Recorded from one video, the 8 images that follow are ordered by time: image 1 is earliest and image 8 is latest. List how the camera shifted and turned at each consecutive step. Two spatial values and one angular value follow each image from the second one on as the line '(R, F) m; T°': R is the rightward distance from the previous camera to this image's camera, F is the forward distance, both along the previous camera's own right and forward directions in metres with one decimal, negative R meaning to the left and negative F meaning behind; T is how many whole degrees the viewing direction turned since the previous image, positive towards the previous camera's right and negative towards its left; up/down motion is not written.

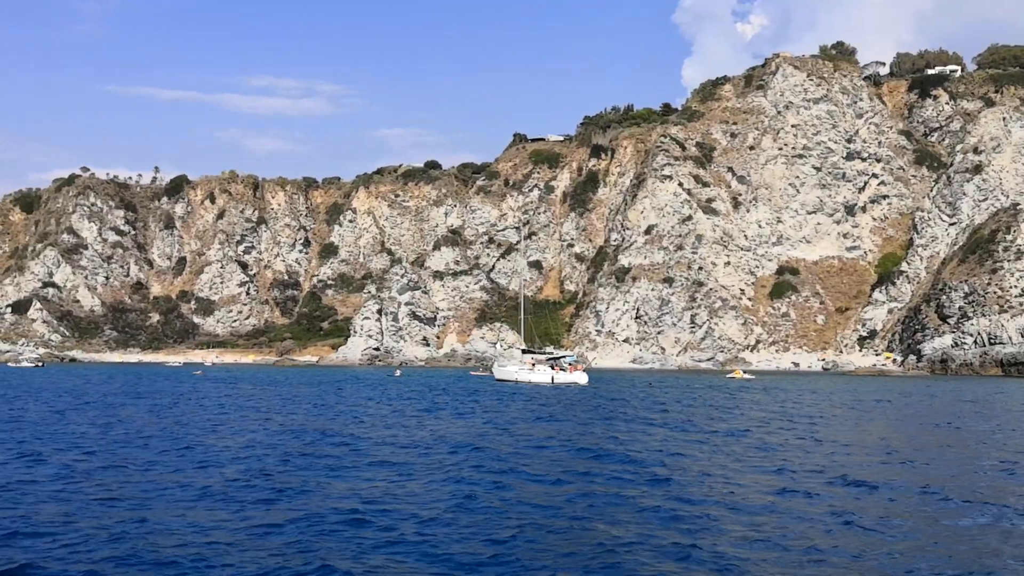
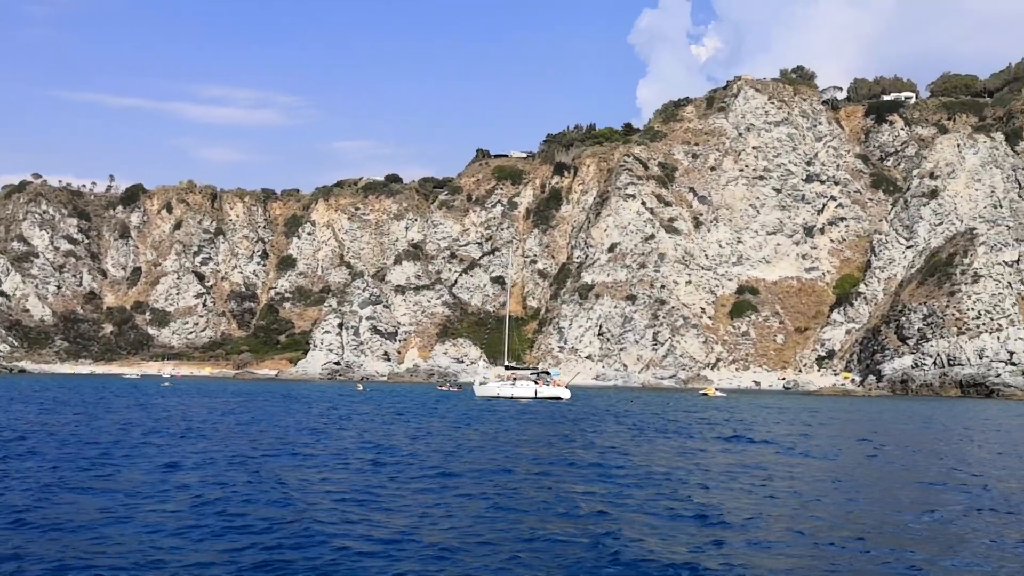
(-0.8, +0.1) m; +3°
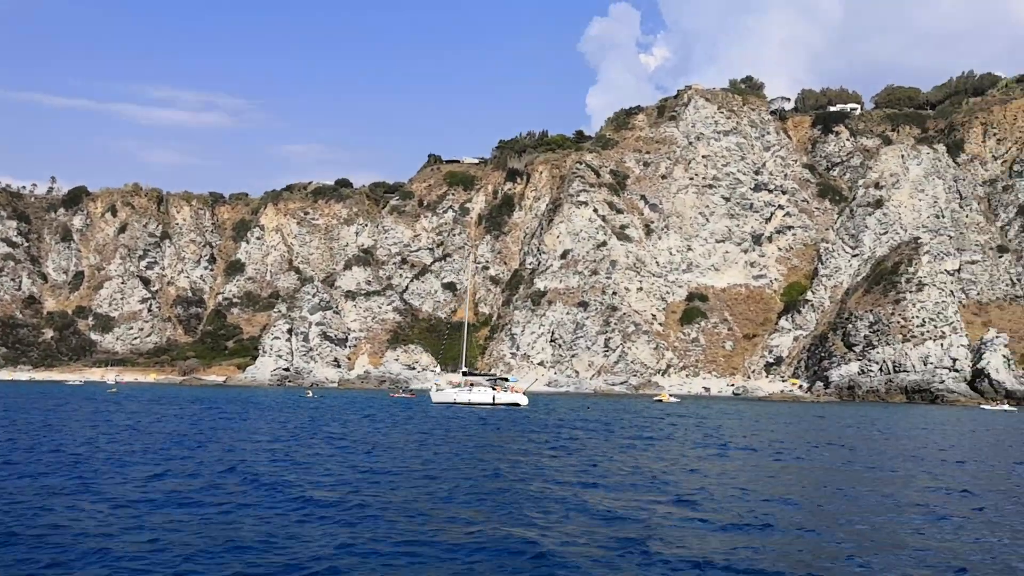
(-0.2, +0.1) m; +3°
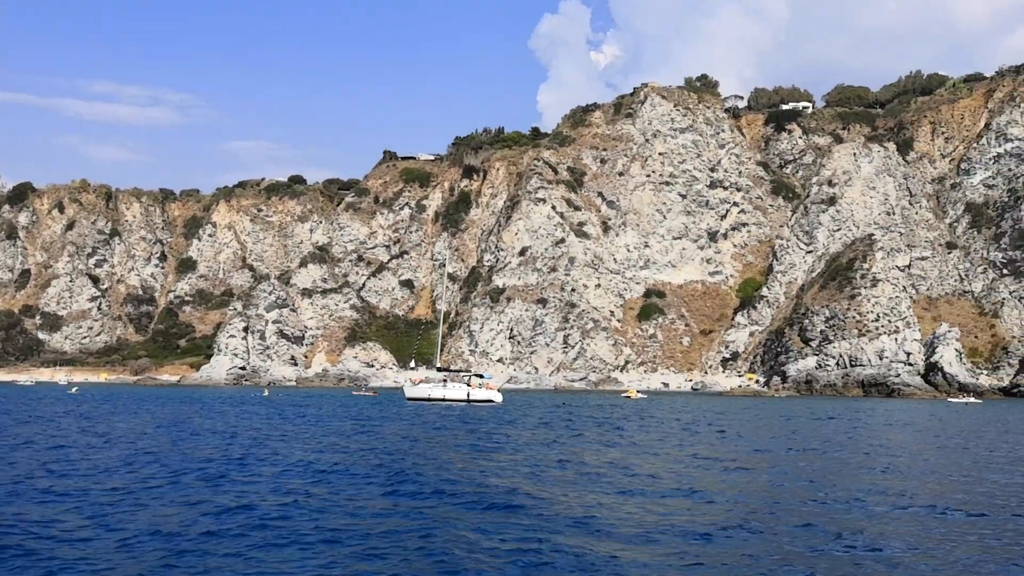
(-0.6, 0.0) m; +3°
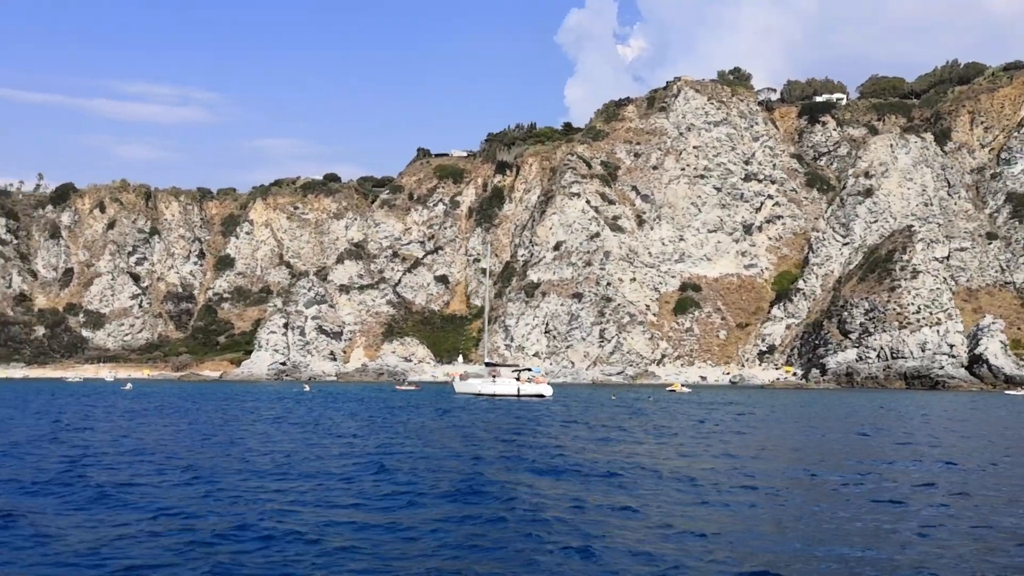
(-0.5, -0.5) m; -2°
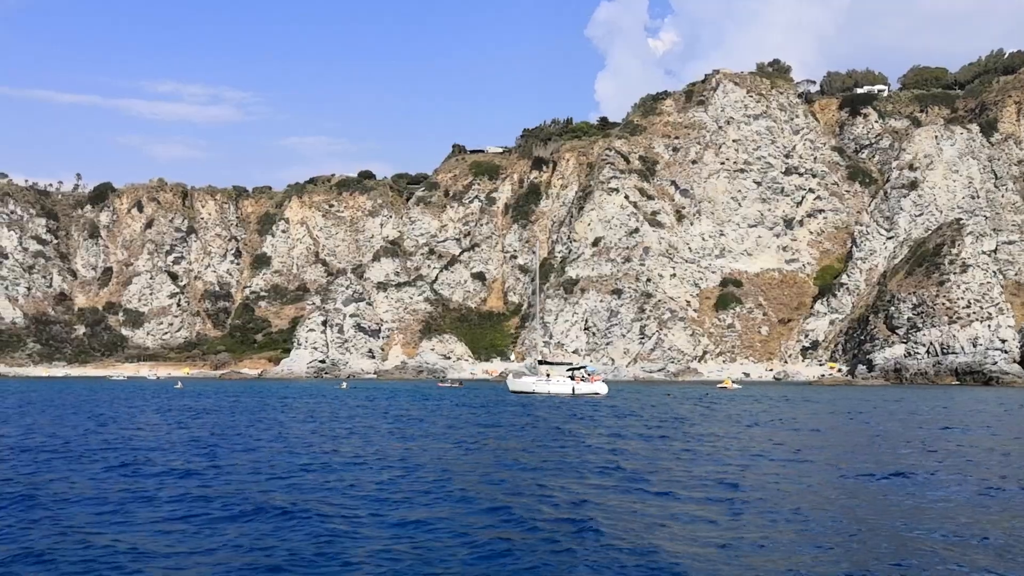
(-0.7, +0.5) m; -2°
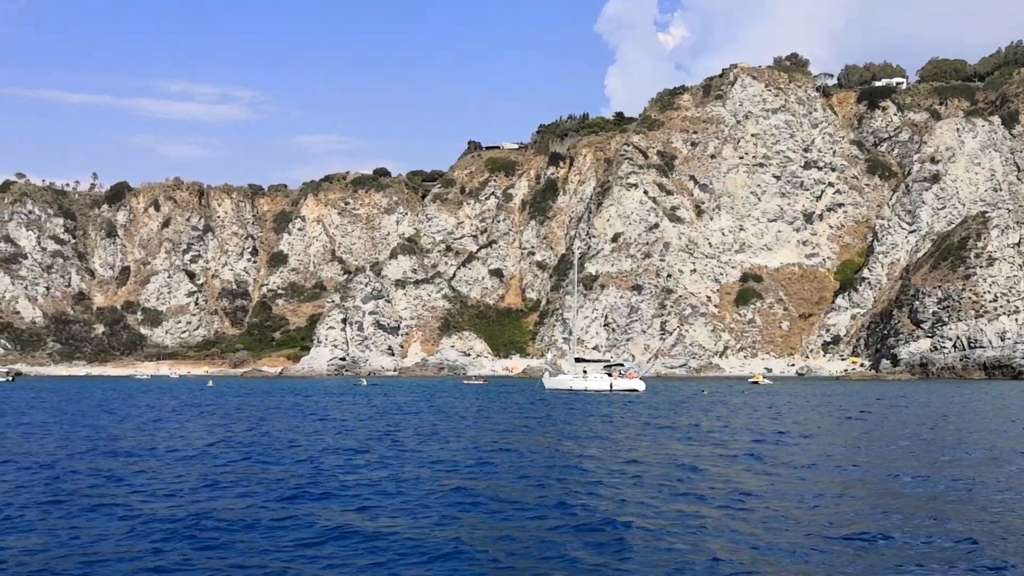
(-0.7, +0.1) m; -1°
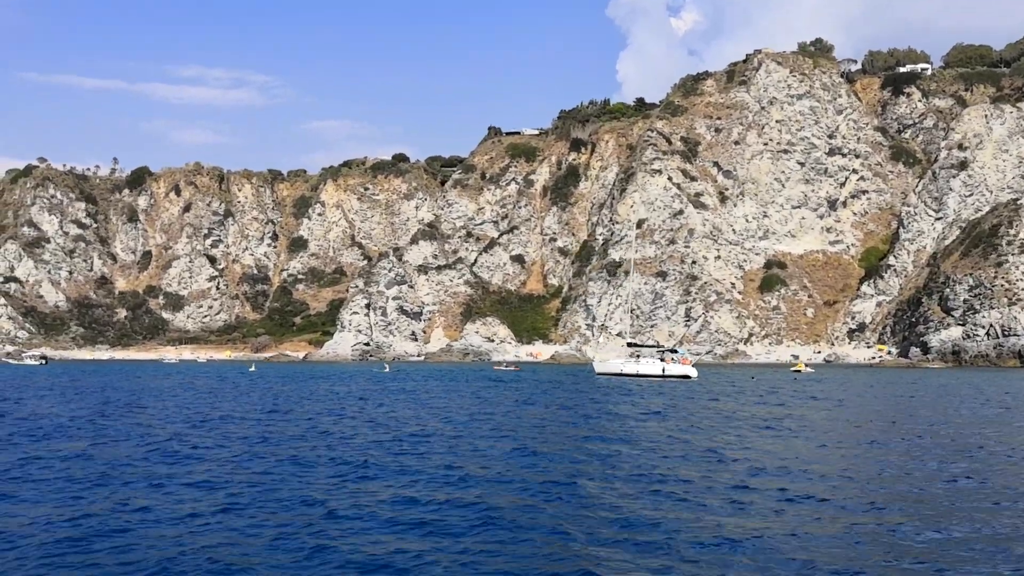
(-1.0, 0.0) m; -1°
